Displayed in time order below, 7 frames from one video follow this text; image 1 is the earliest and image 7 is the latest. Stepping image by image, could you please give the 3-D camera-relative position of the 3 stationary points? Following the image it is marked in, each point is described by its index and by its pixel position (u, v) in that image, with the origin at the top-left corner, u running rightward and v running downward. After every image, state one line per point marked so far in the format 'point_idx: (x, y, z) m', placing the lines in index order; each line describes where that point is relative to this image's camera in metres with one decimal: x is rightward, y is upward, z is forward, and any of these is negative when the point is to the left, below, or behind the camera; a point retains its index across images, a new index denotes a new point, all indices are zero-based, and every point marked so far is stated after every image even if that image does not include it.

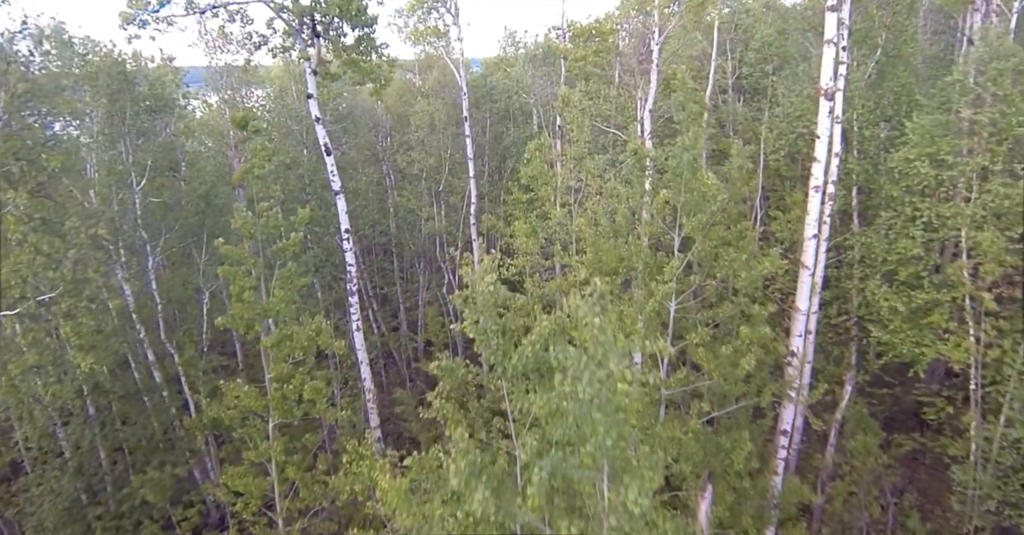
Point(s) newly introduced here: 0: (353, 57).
0: (-2.8, +3.7, +10.7) m
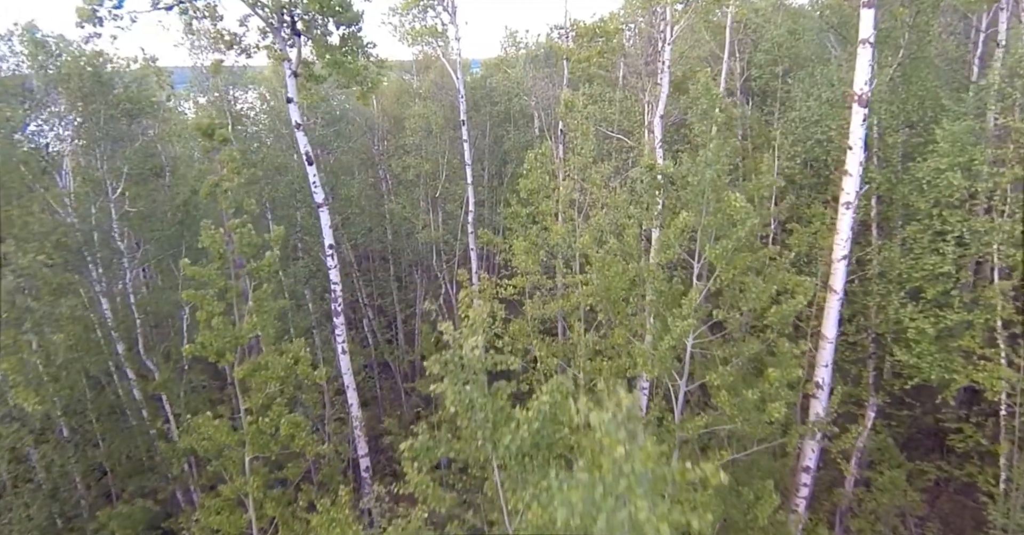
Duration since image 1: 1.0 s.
0: (-2.8, +3.4, +9.9) m
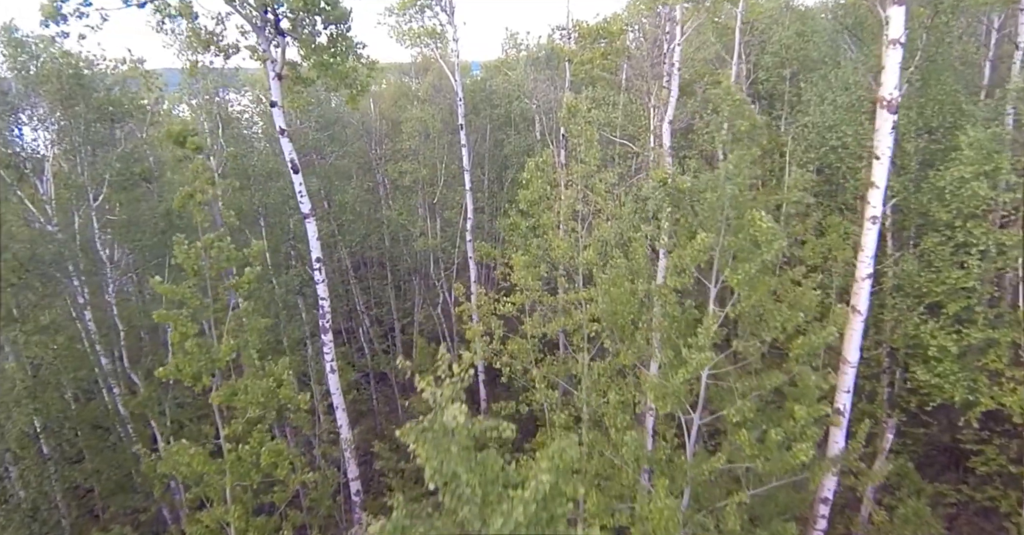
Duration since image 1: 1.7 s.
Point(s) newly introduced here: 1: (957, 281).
0: (-2.9, +3.2, +9.3) m
1: (+8.2, -0.3, +11.2) m
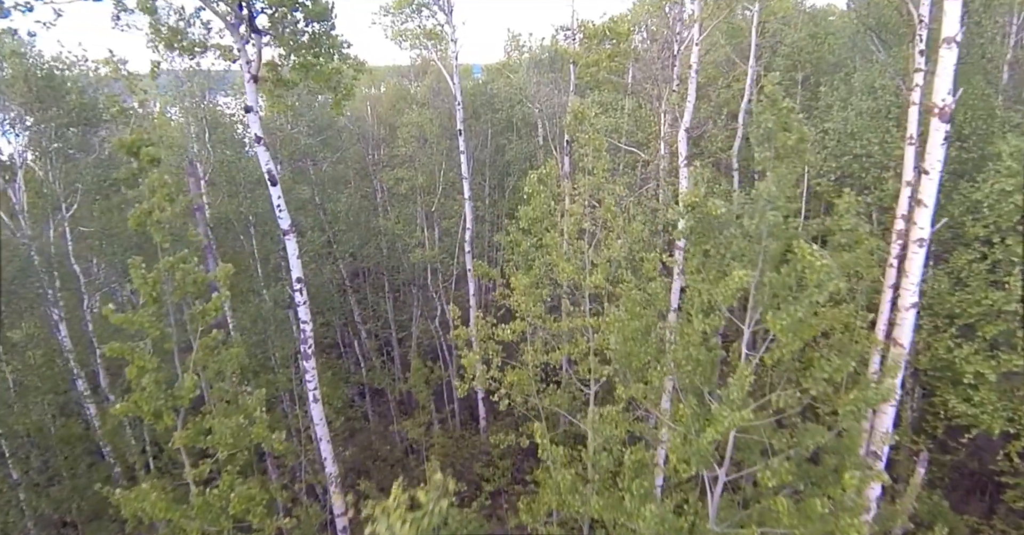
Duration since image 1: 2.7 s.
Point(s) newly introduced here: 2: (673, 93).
0: (-2.9, +2.9, +8.4) m
1: (+8.2, -0.6, +10.3) m
2: (+3.1, +3.4, +11.7) m
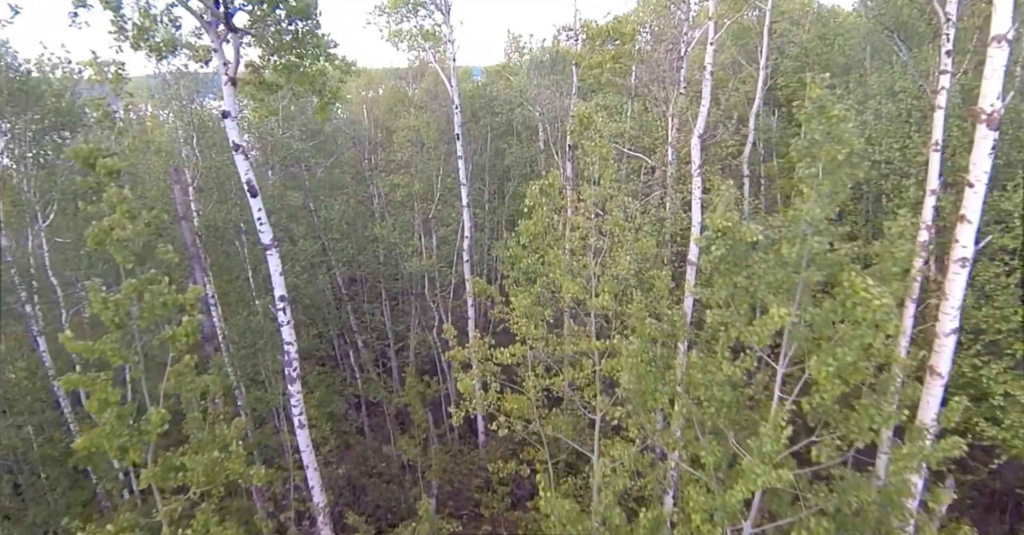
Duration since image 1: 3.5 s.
0: (-2.9, +2.7, +7.8) m
1: (+8.2, -0.8, +9.7) m
2: (+3.1, +3.1, +11.0) m
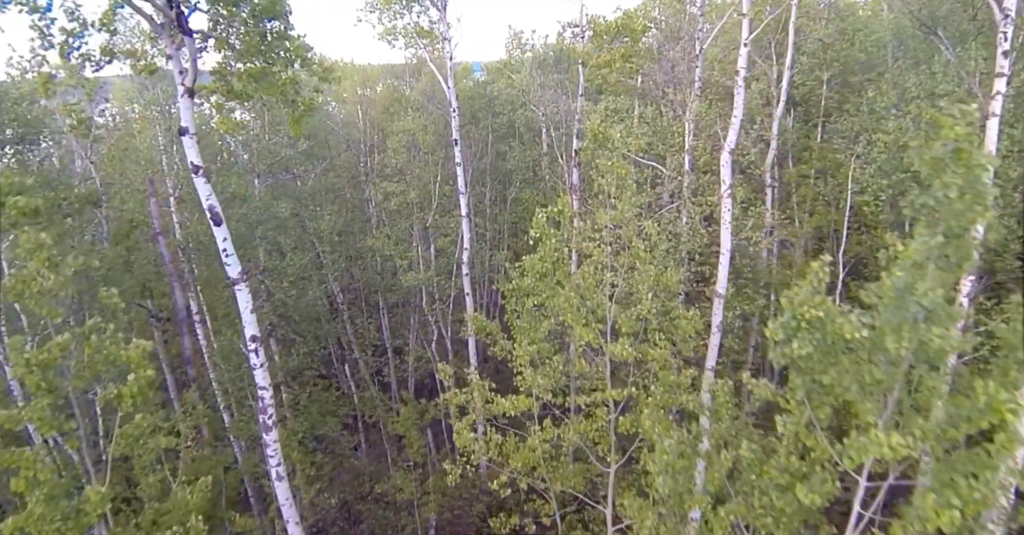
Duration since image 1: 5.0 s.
0: (-2.8, +2.2, +6.8) m
1: (+8.3, -1.2, +8.6) m
2: (+3.1, +2.8, +10.0) m
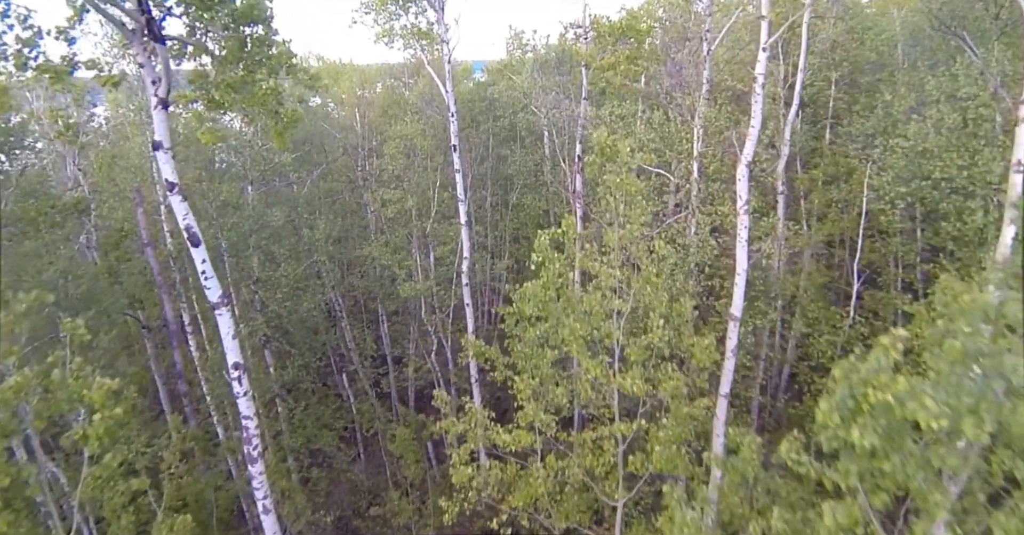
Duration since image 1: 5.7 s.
0: (-2.8, +2.0, +6.3) m
1: (+8.3, -1.4, +8.1) m
2: (+3.1, +2.5, +9.5) m
